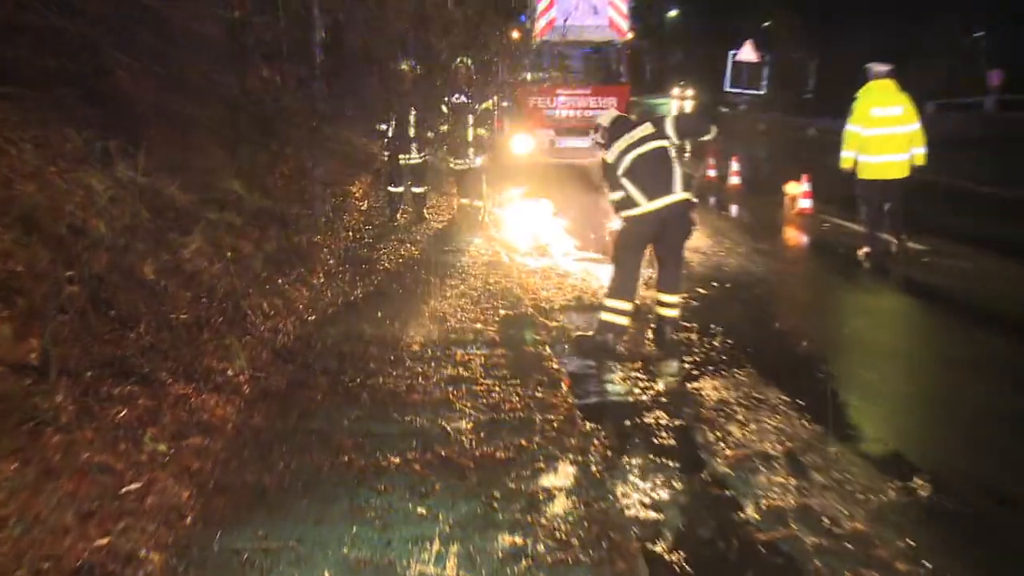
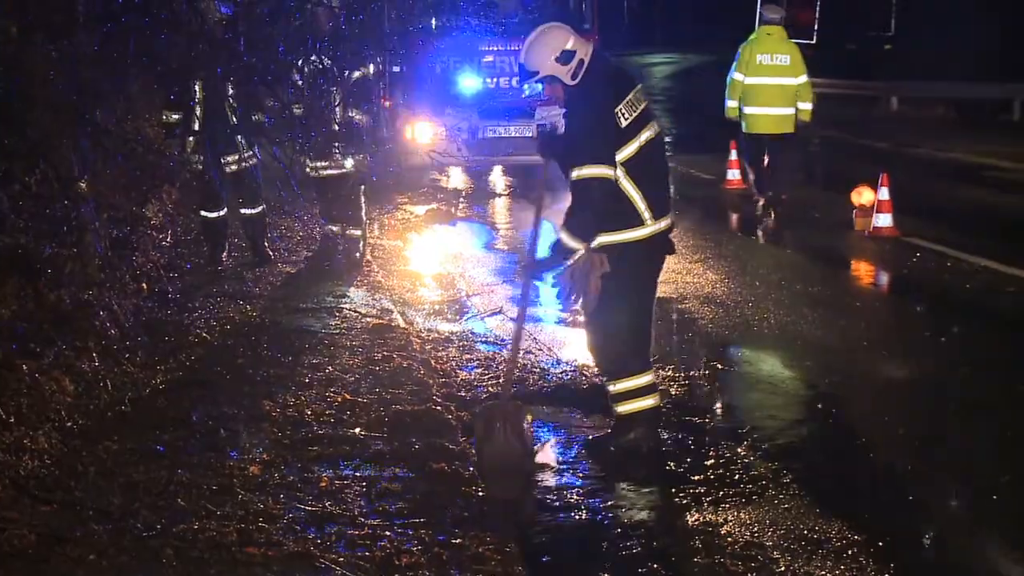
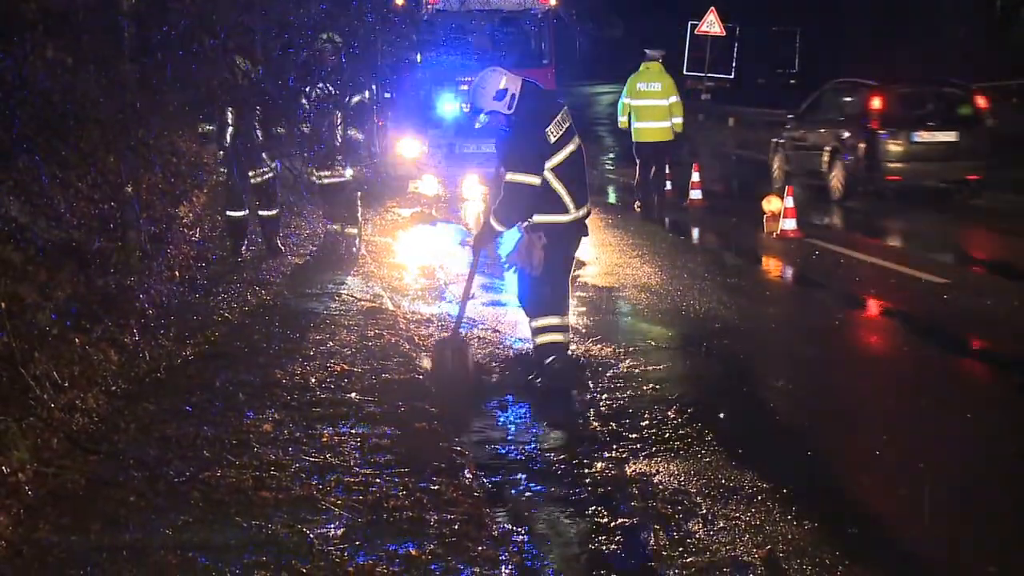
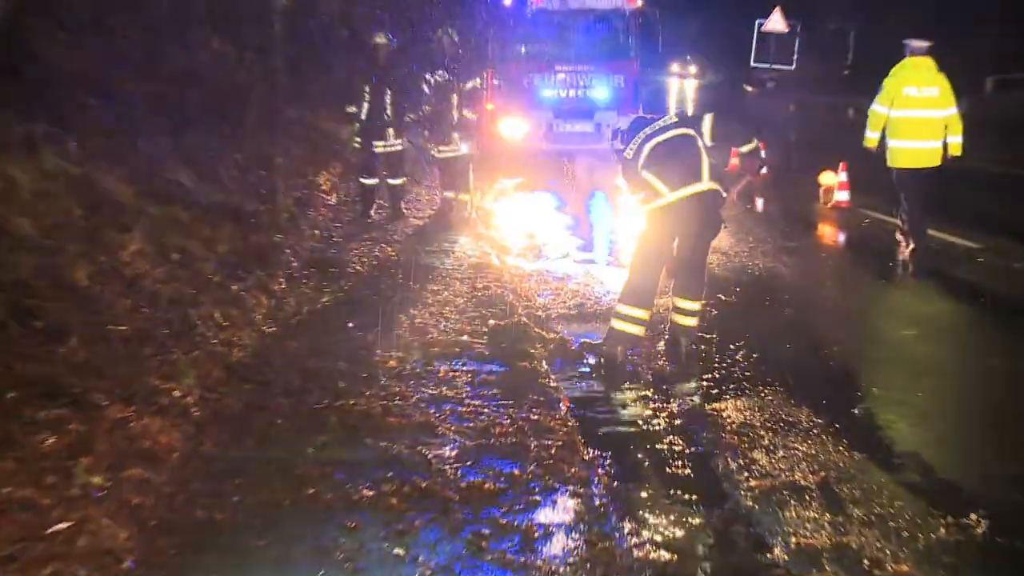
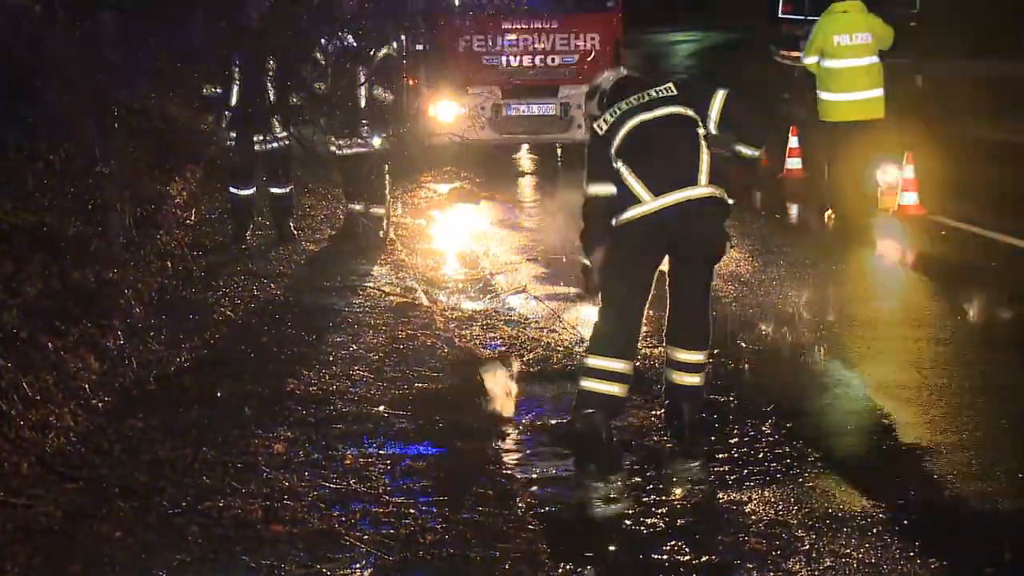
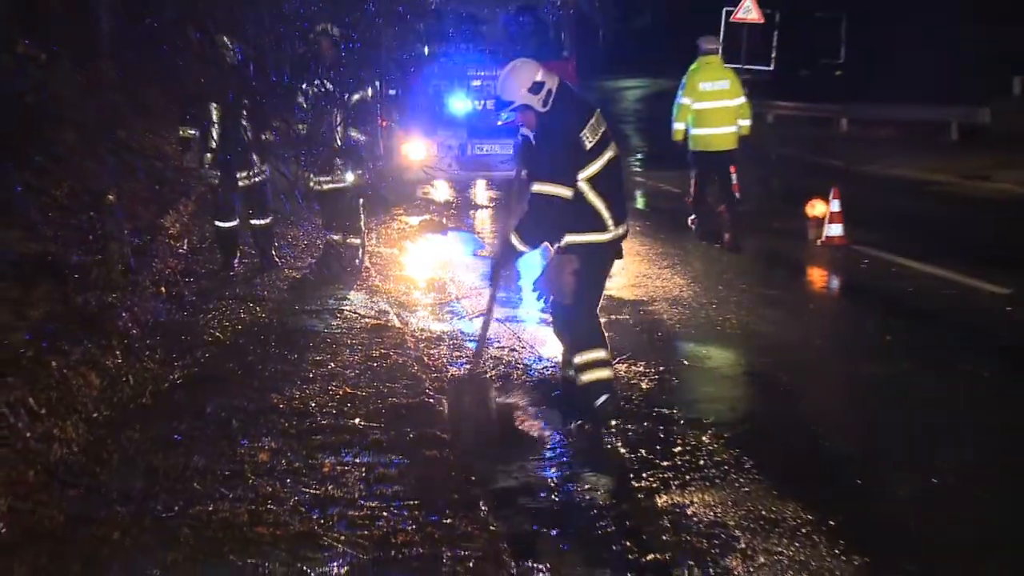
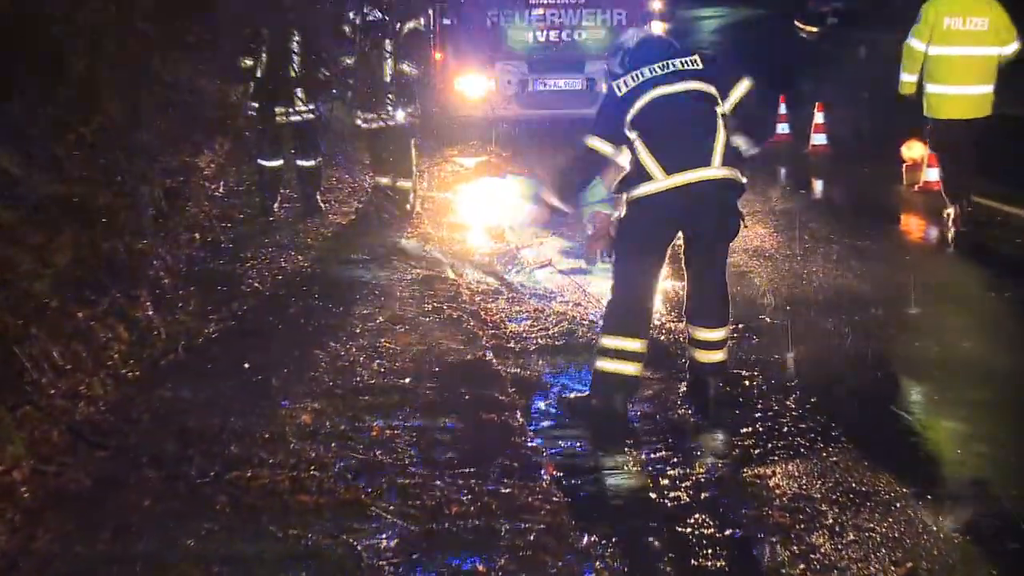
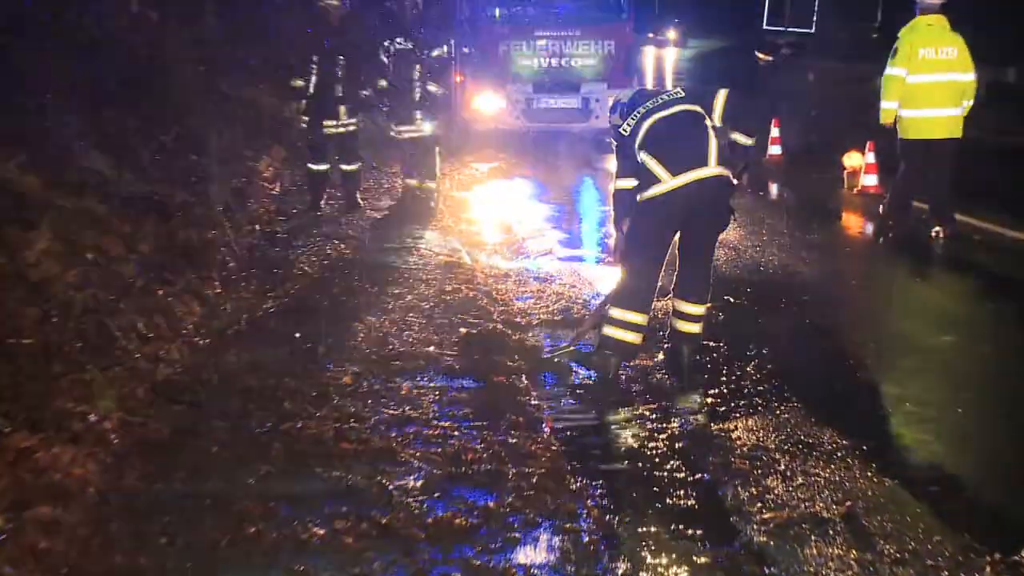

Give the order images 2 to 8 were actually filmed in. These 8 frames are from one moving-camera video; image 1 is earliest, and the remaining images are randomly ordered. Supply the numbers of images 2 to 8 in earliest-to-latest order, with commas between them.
4, 8, 7, 5, 2, 6, 3
